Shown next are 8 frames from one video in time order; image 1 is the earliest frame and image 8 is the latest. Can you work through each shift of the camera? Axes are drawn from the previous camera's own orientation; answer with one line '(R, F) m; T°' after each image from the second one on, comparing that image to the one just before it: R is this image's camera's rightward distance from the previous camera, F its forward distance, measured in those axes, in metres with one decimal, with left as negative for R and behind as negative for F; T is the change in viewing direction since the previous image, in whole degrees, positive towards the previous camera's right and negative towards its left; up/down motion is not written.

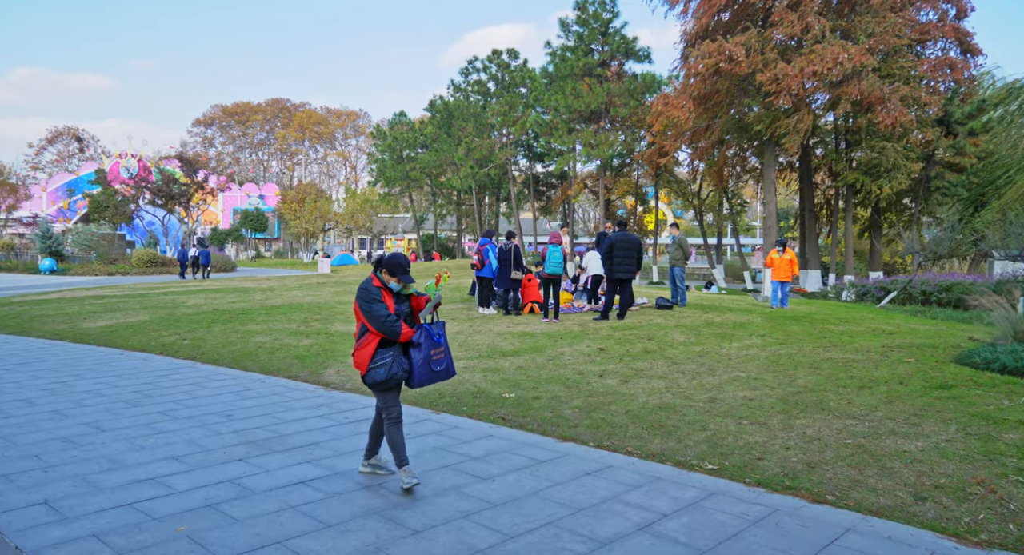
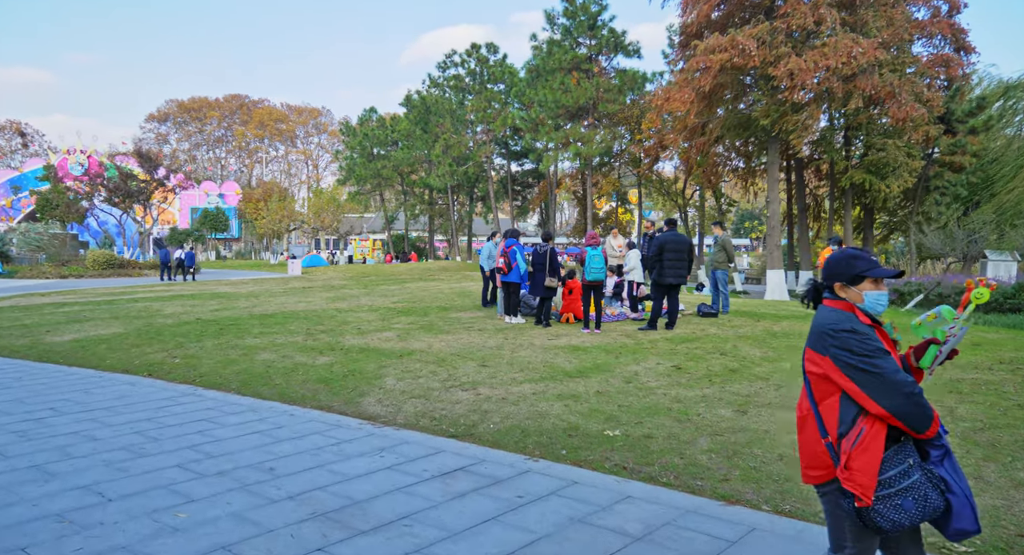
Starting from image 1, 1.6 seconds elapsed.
(-1.0, +1.3) m; +3°
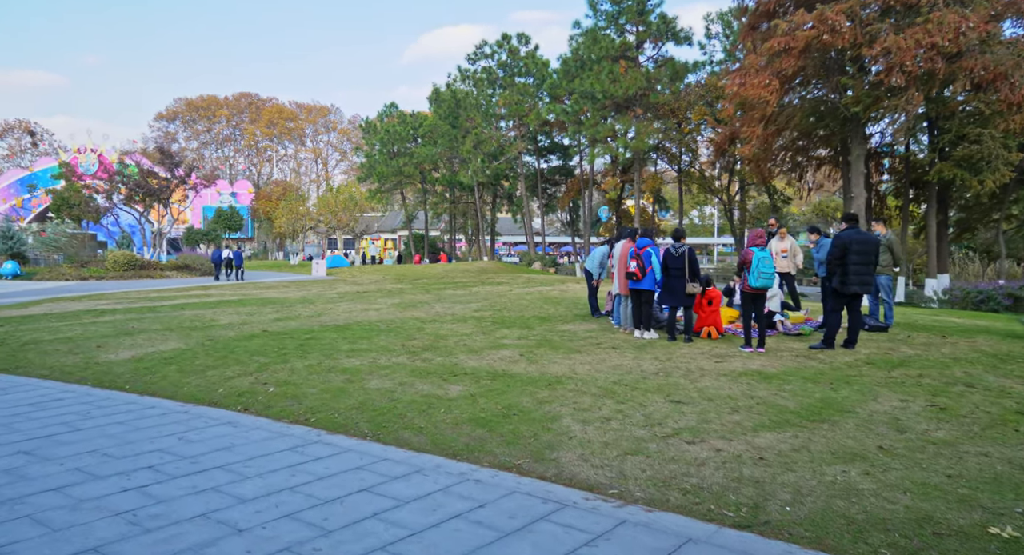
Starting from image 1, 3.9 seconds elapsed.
(-1.6, +1.7) m; -1°
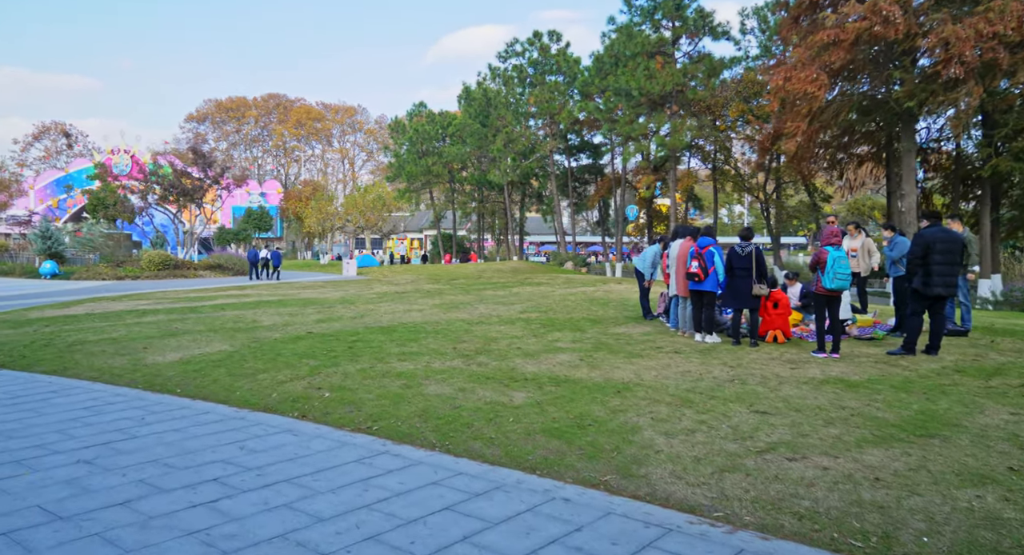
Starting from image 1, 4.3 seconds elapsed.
(-0.4, +0.3) m; -2°
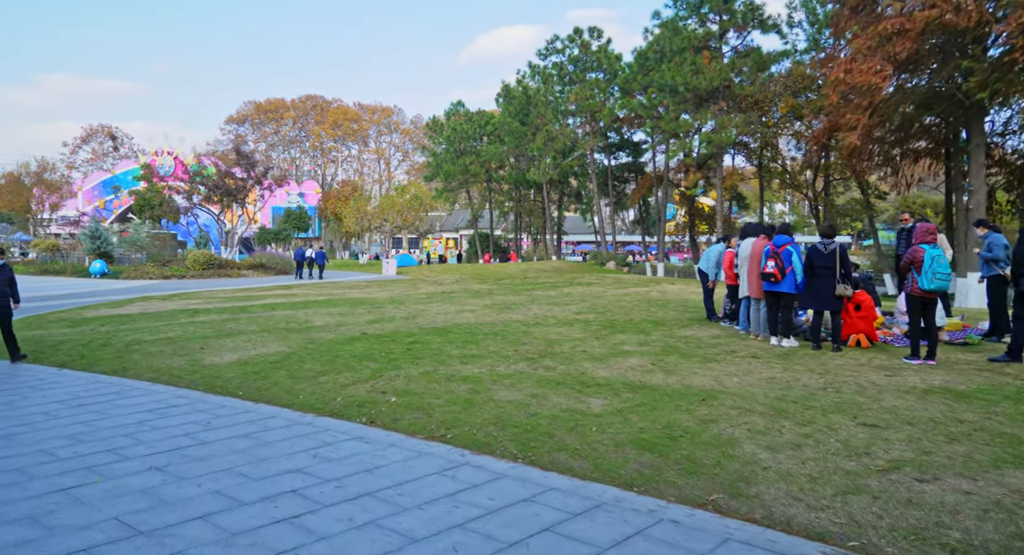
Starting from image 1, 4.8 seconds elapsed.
(-0.4, +0.3) m; -3°
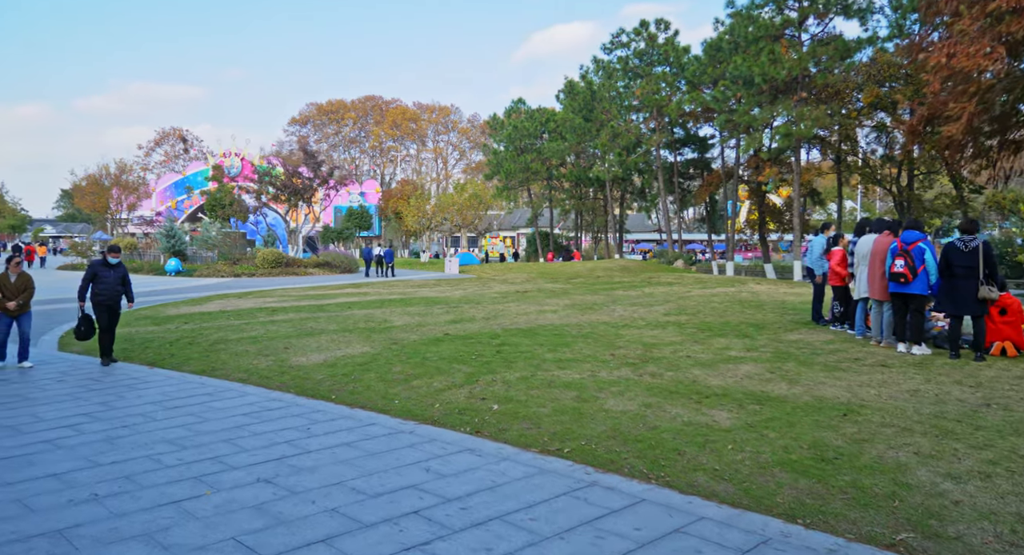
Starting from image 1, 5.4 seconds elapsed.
(-0.5, +0.5) m; -4°
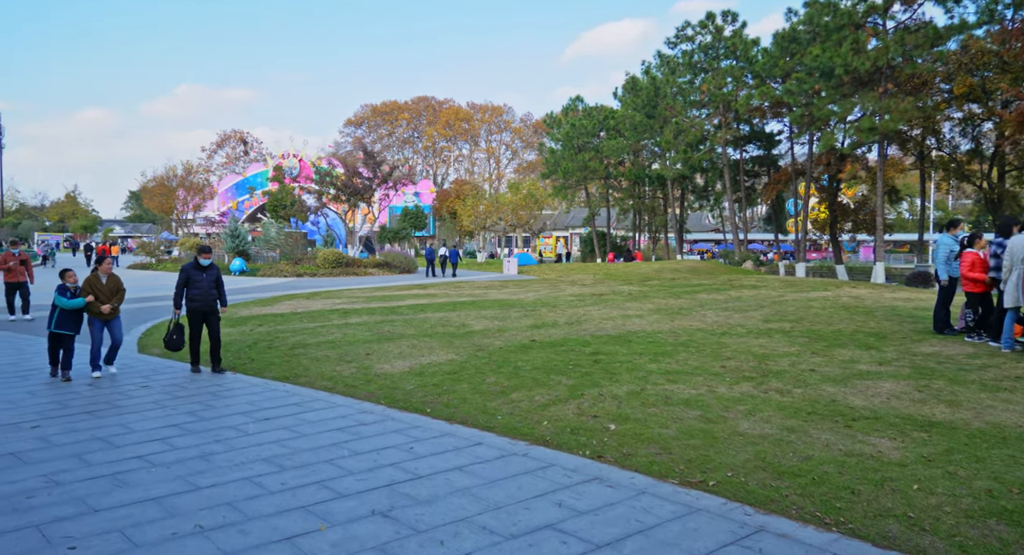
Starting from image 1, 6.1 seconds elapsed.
(-0.6, +0.6) m; -4°
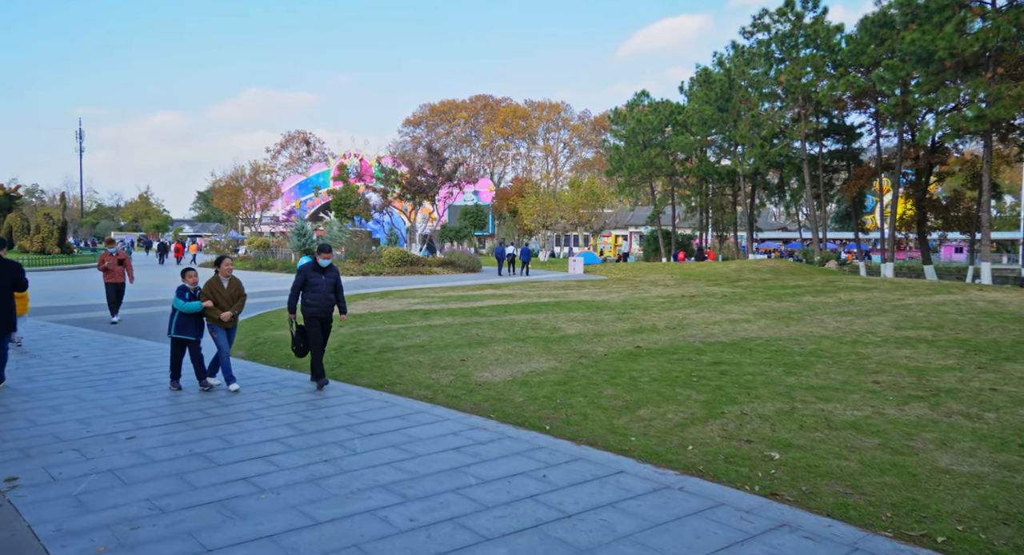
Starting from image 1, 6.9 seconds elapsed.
(-0.7, +0.8) m; -4°
